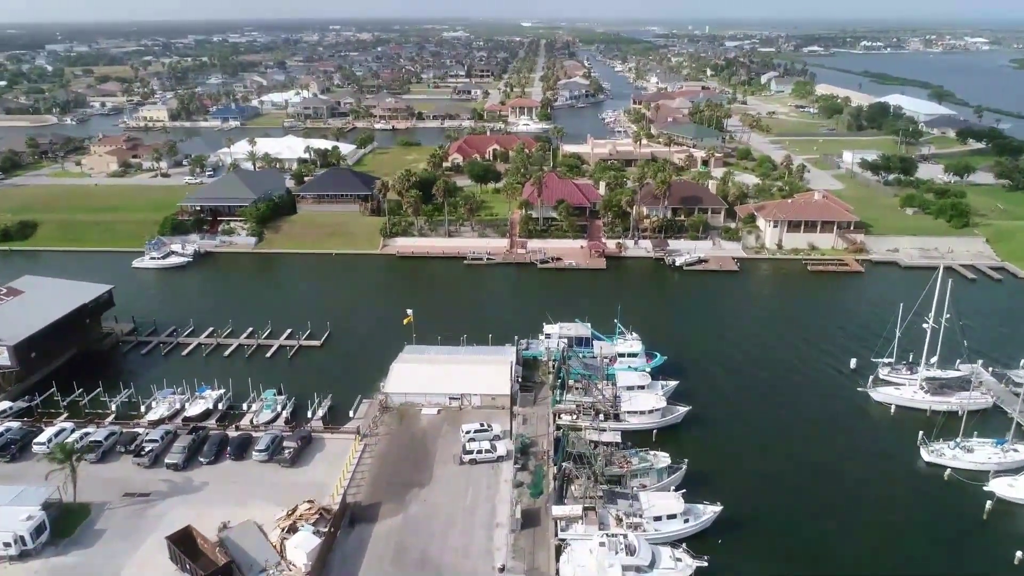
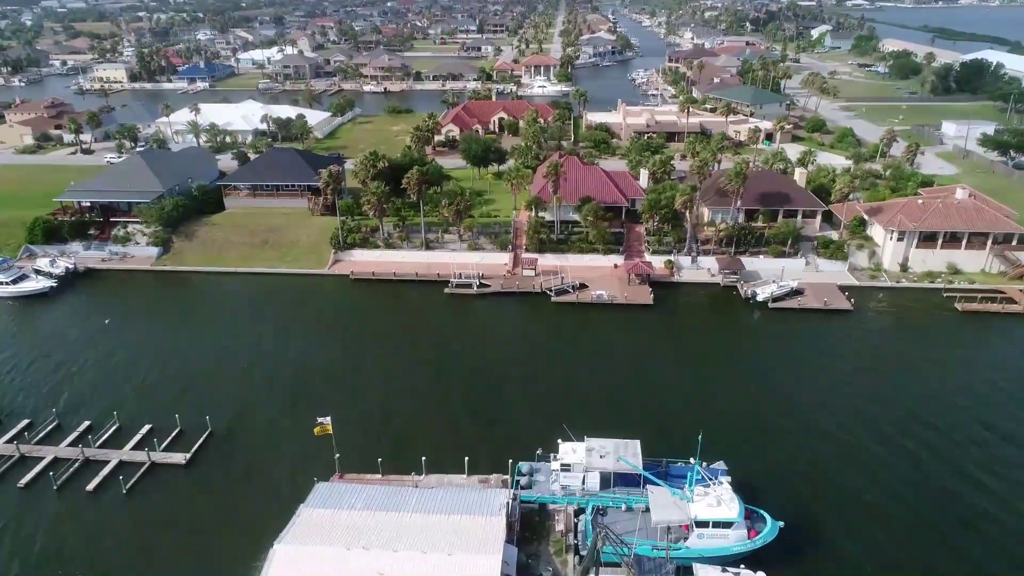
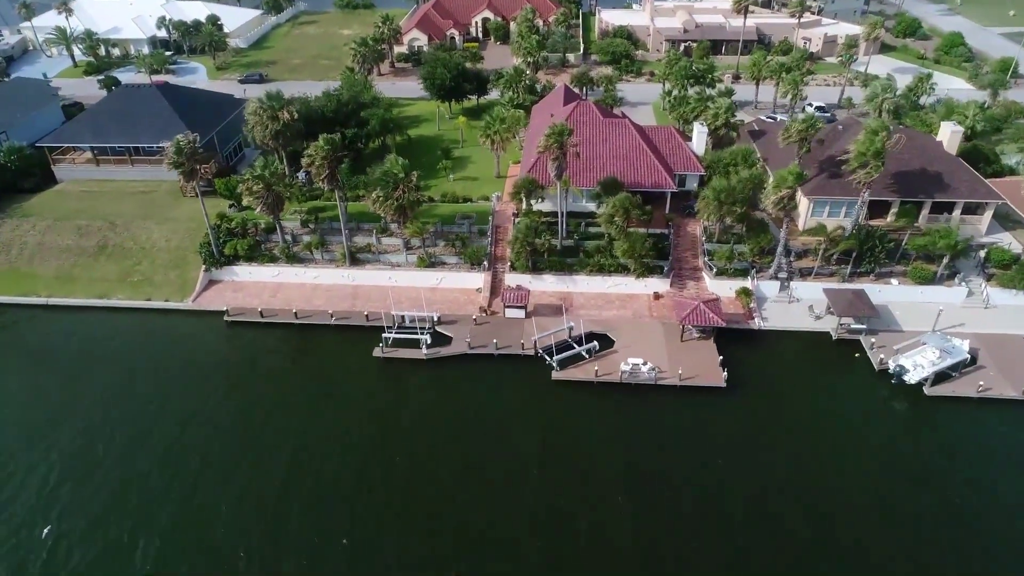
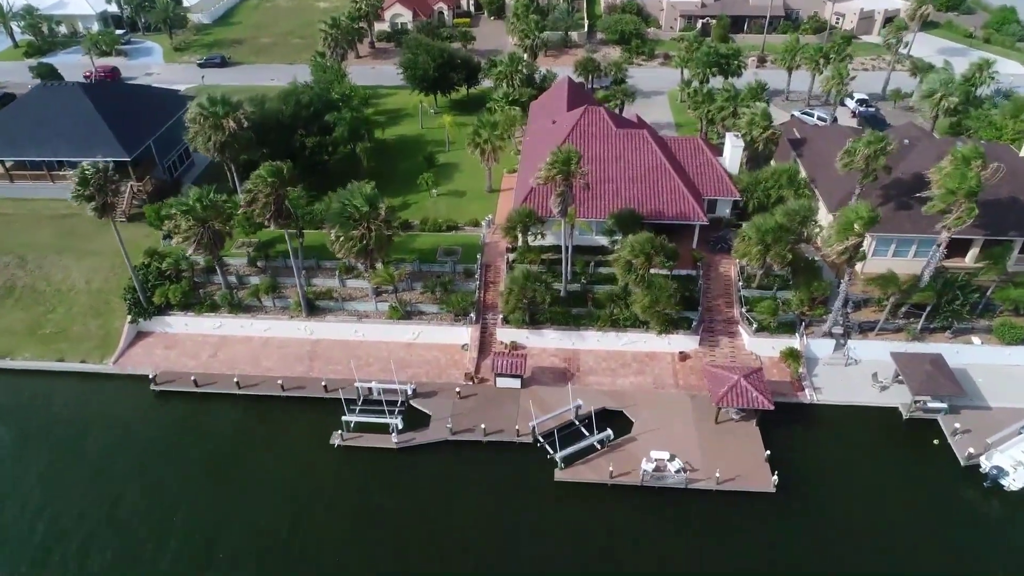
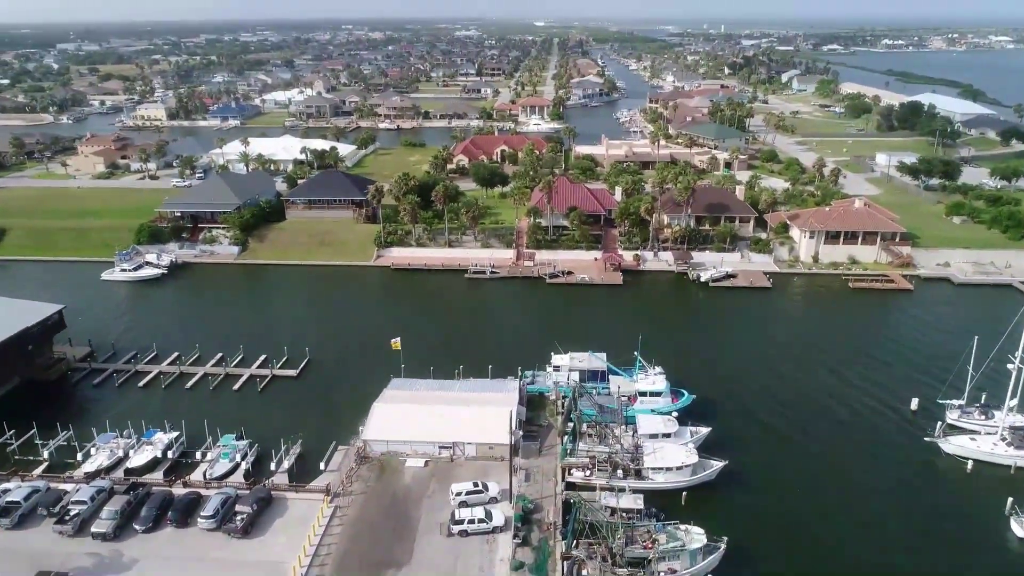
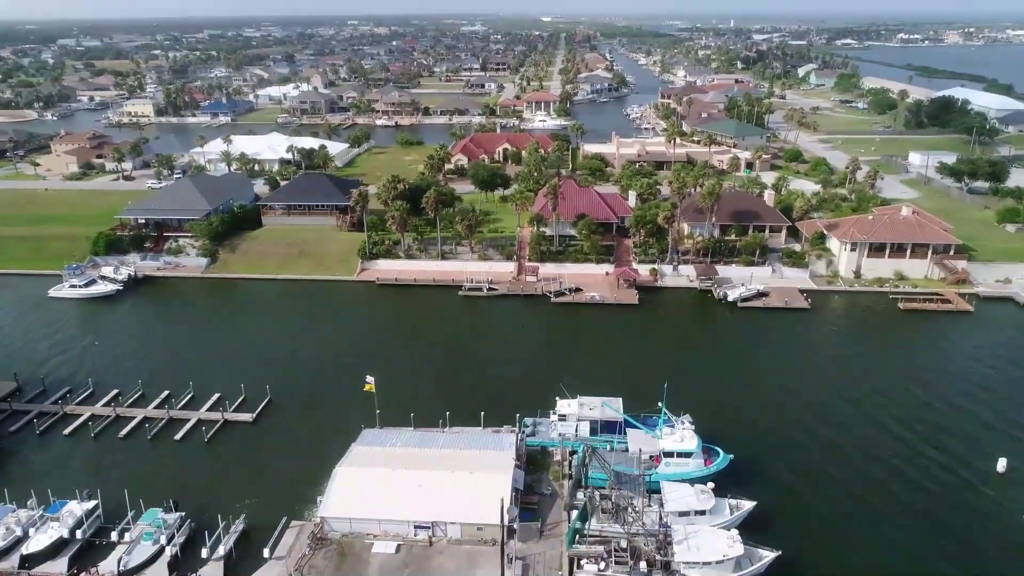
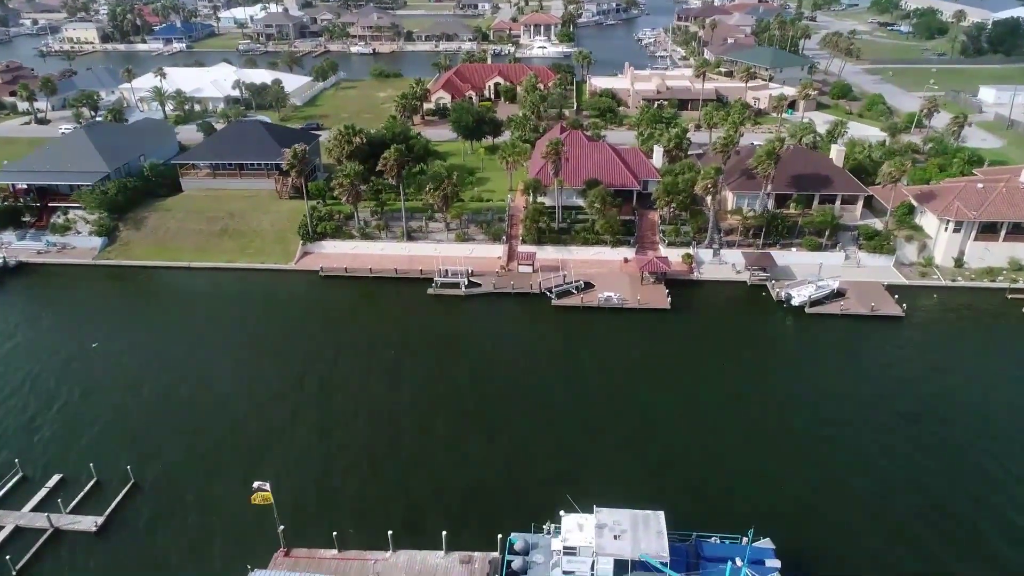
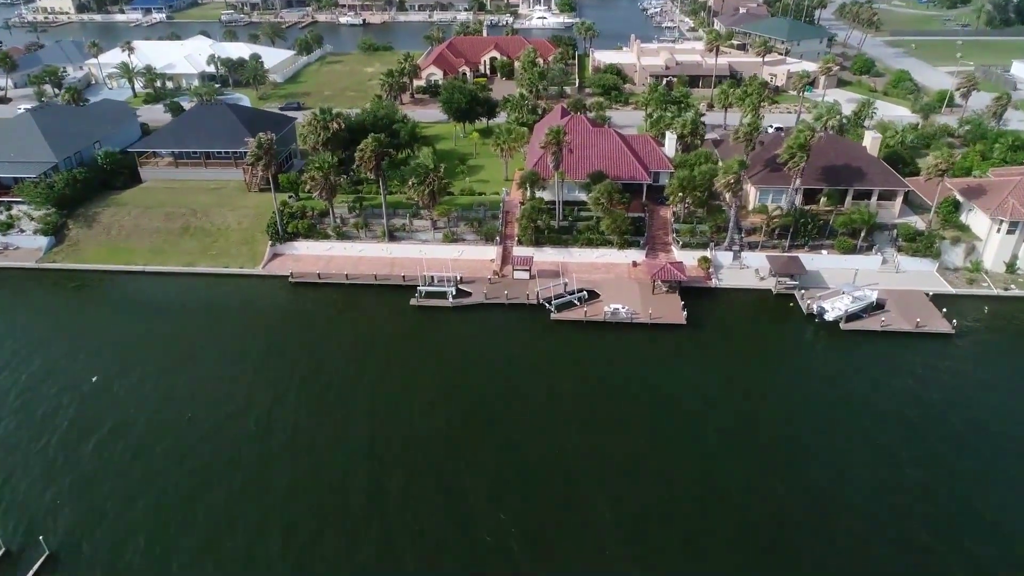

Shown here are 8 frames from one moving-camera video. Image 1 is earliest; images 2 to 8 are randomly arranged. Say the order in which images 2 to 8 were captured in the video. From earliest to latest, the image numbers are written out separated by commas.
5, 6, 2, 7, 8, 3, 4
